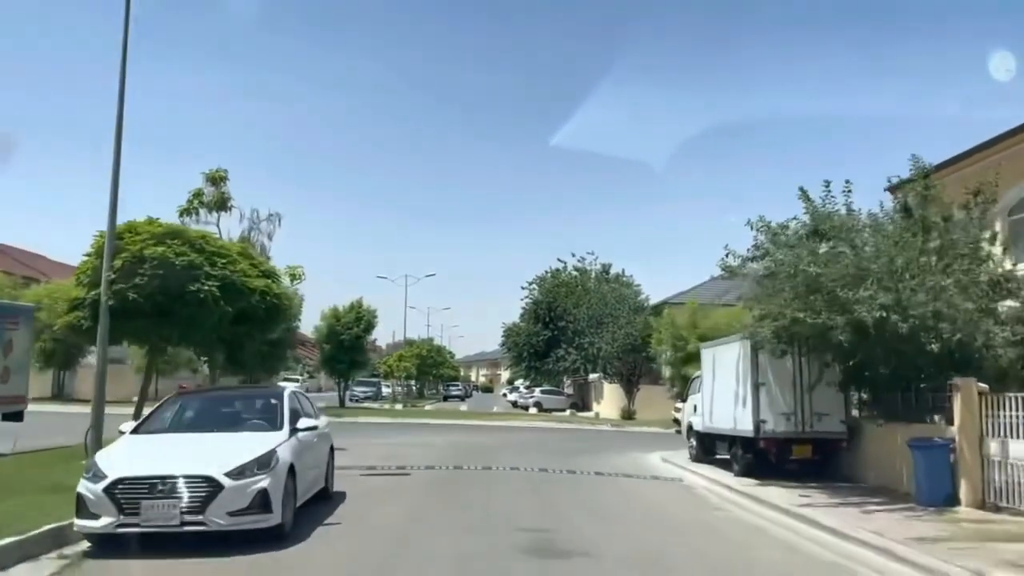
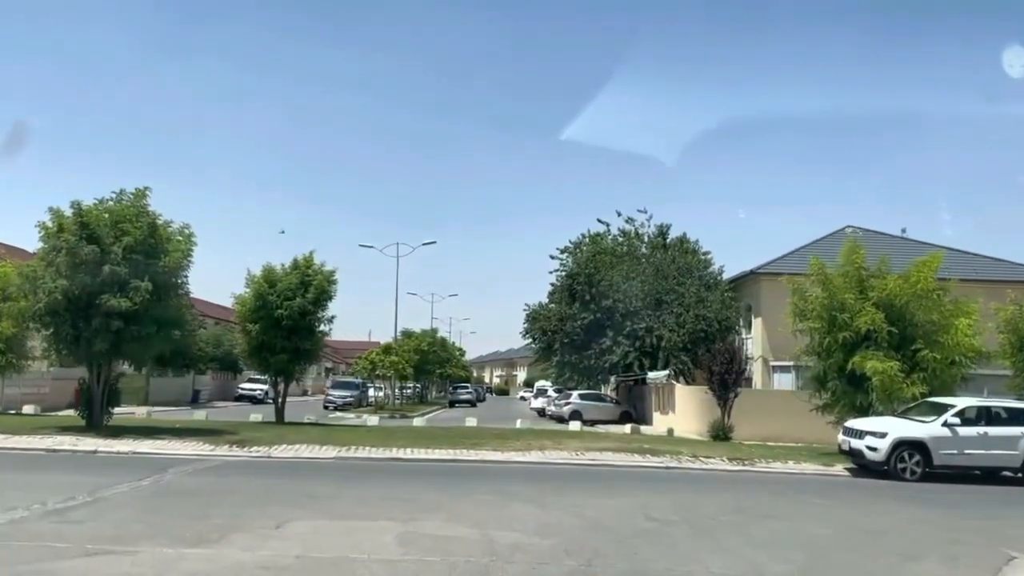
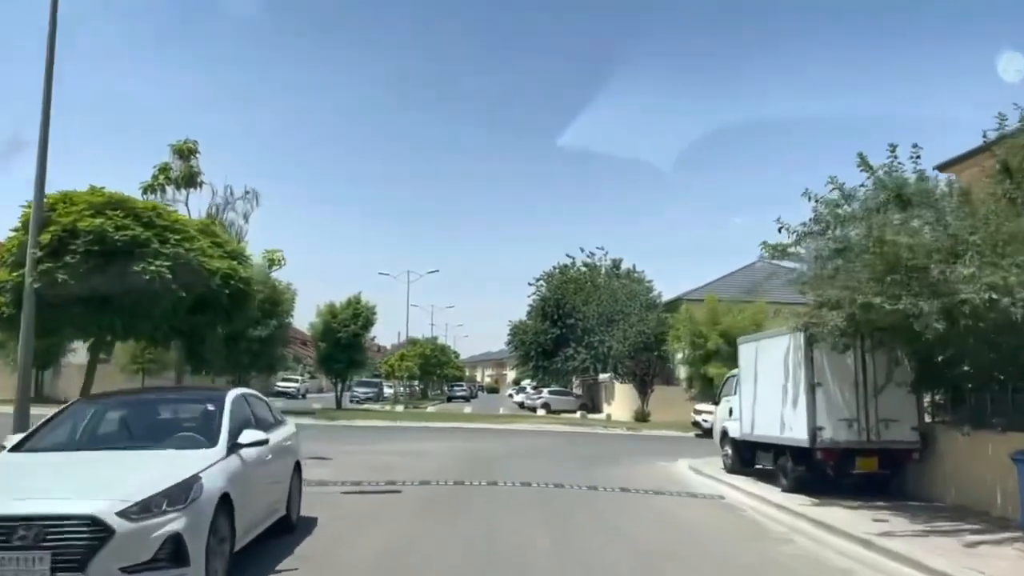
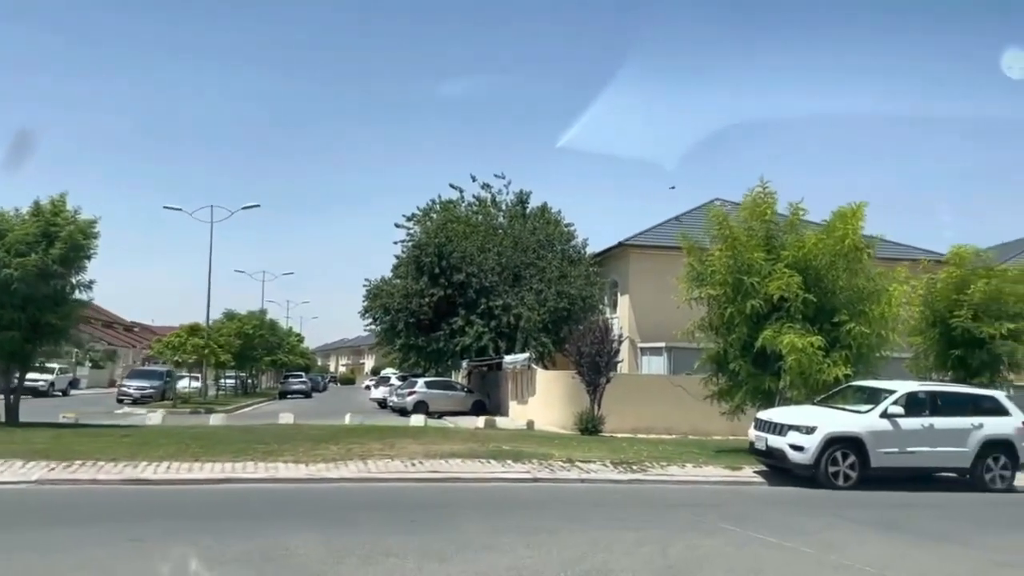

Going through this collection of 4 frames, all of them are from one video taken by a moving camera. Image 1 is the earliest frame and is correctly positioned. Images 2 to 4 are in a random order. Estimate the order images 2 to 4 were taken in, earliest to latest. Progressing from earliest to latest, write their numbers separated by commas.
3, 2, 4
